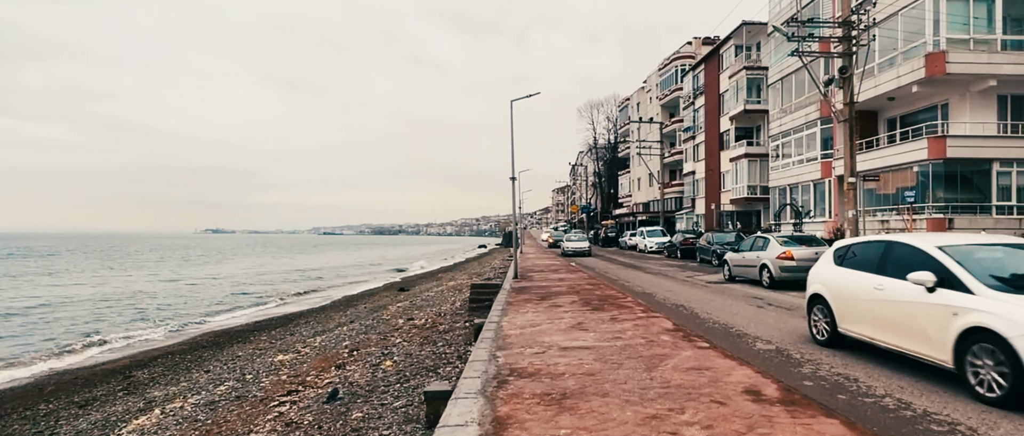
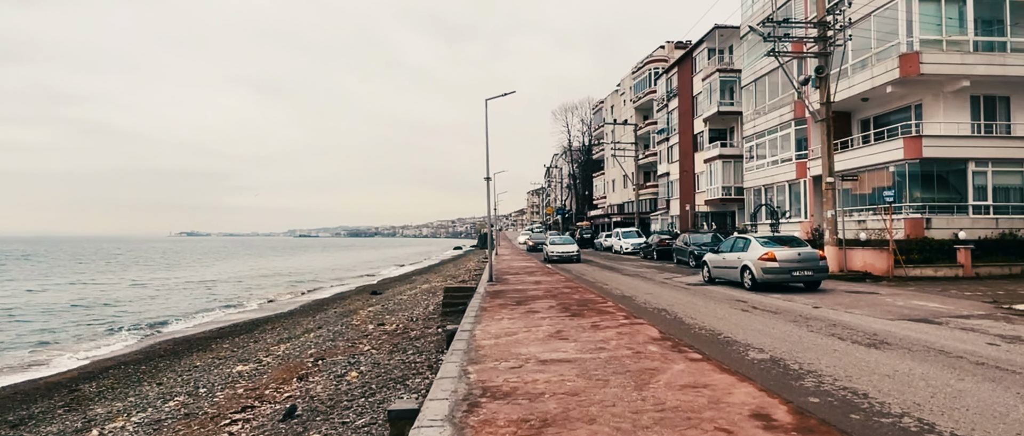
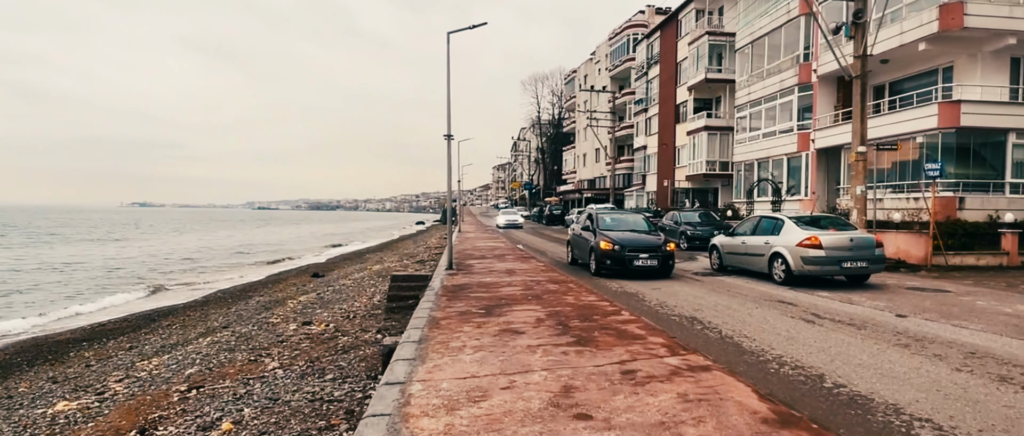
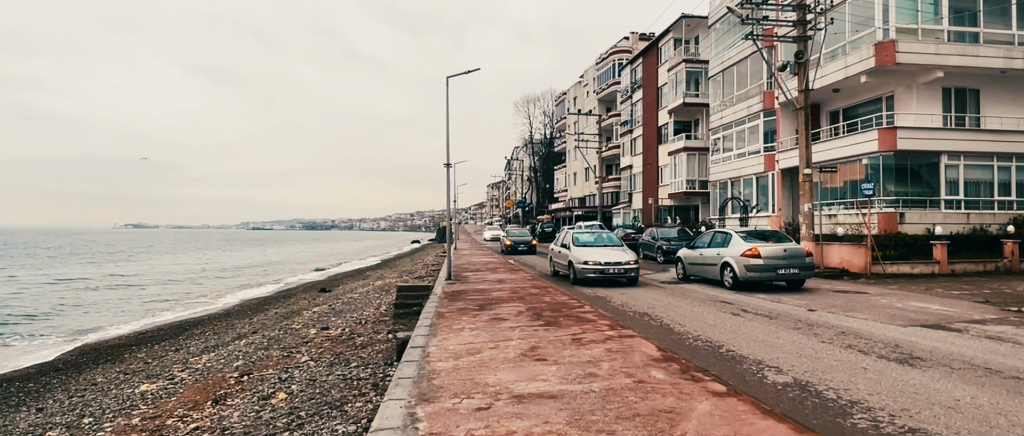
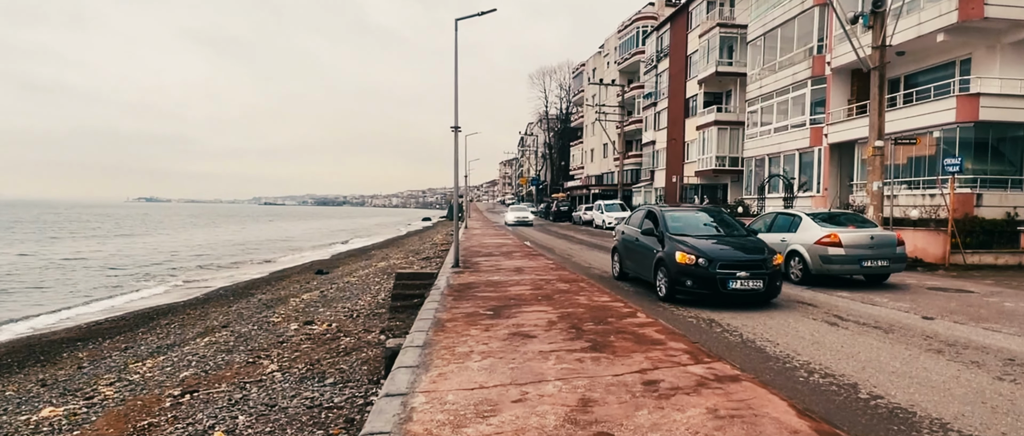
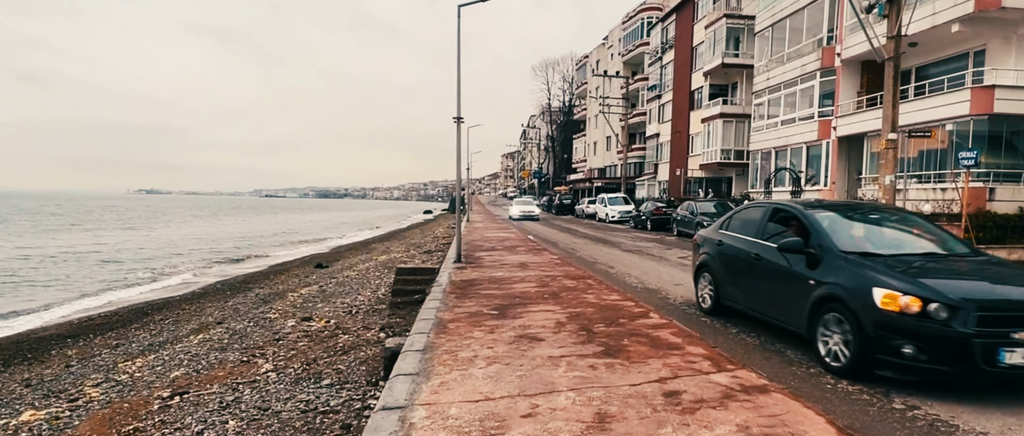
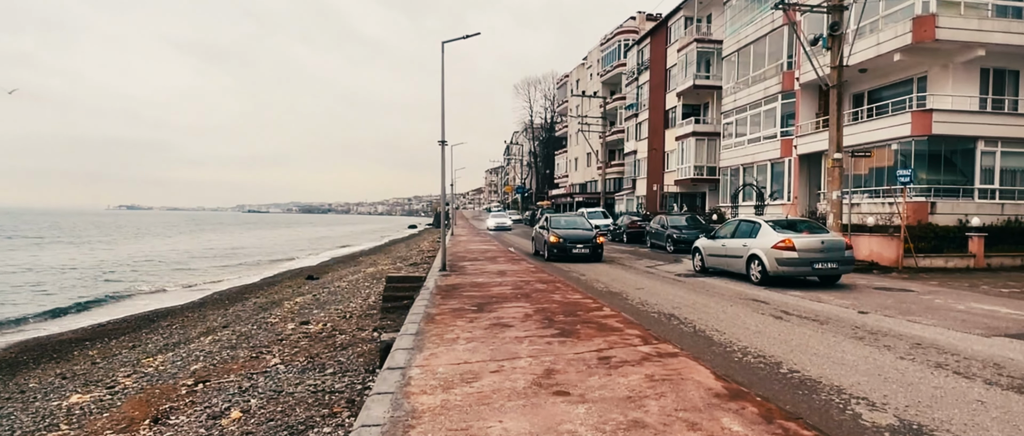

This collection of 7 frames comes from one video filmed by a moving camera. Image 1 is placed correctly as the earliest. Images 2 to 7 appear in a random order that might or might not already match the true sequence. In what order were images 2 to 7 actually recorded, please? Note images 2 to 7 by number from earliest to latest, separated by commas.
2, 4, 7, 3, 5, 6
